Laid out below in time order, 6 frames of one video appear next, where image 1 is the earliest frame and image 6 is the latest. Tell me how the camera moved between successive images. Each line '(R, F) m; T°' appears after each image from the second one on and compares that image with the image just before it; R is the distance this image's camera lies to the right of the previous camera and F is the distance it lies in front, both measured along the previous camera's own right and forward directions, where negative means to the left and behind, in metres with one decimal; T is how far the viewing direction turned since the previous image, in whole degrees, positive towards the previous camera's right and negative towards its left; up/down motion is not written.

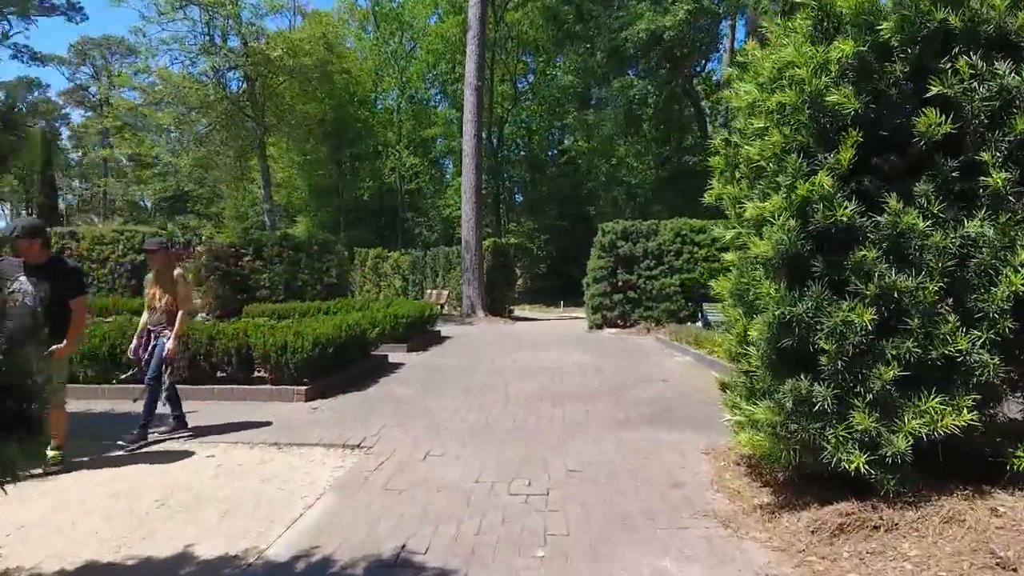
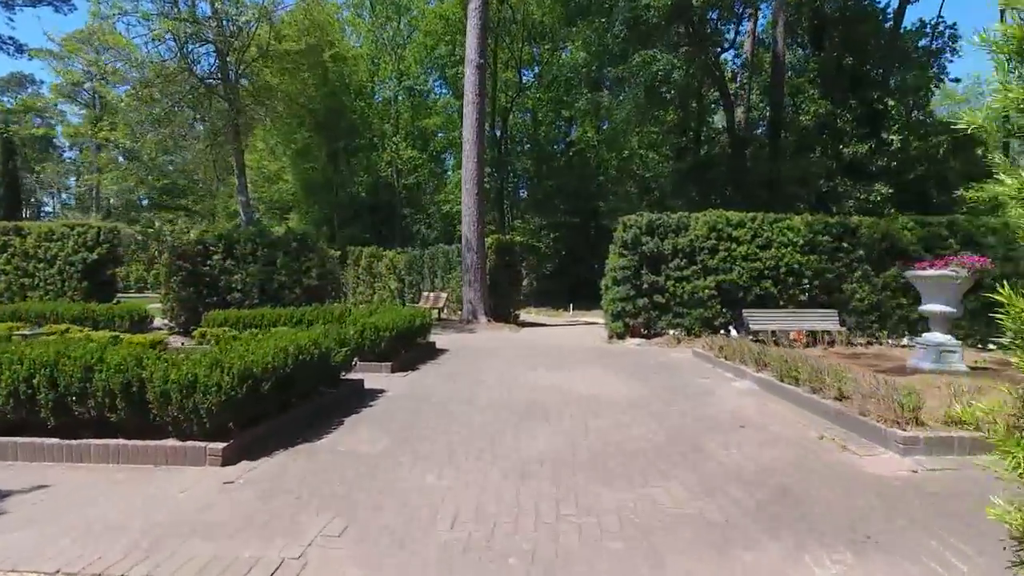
(-0.1, +2.6) m; 0°
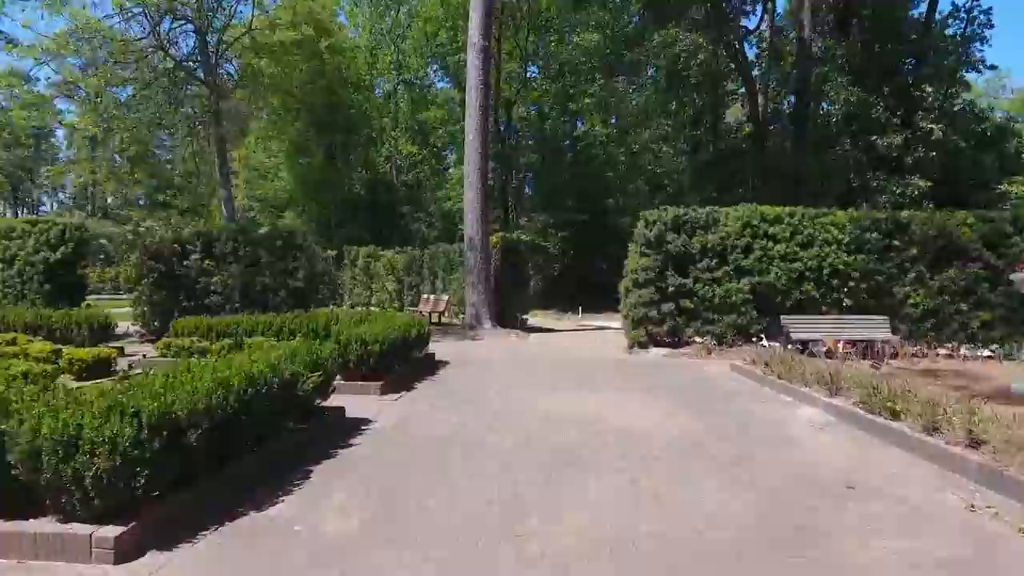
(-0.2, +1.7) m; 0°
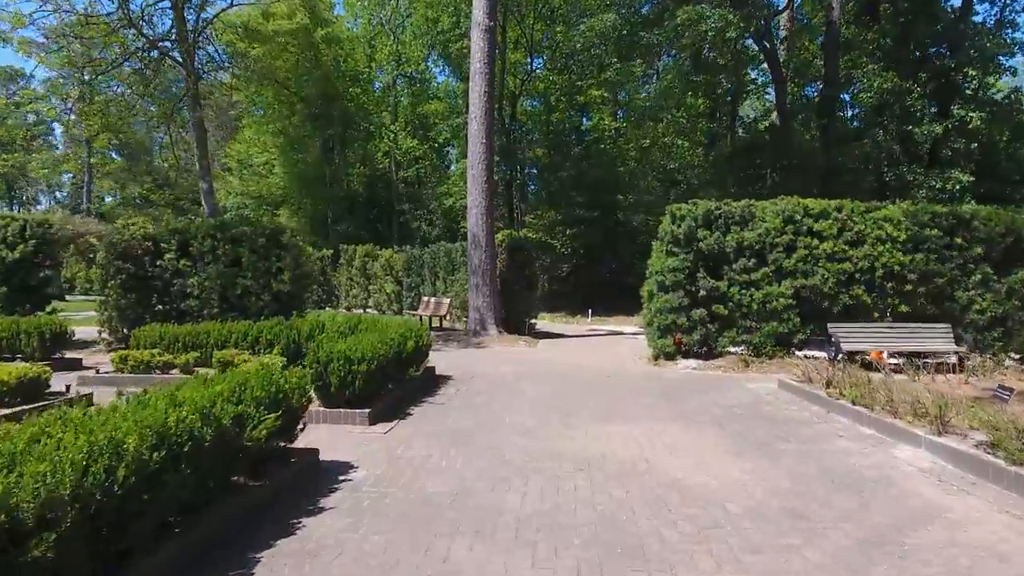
(-0.2, +1.6) m; 0°
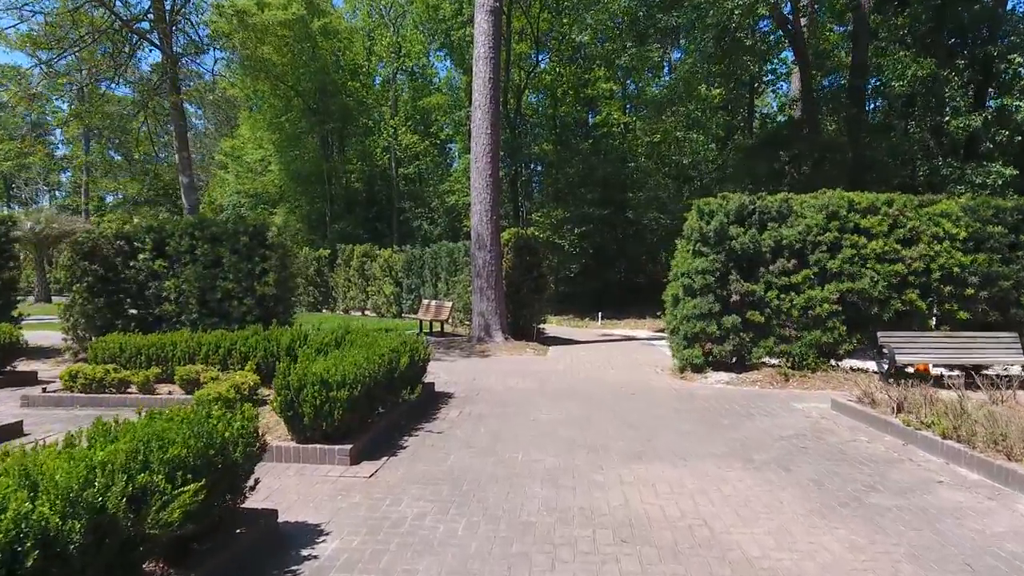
(-0.1, +1.4) m; 0°
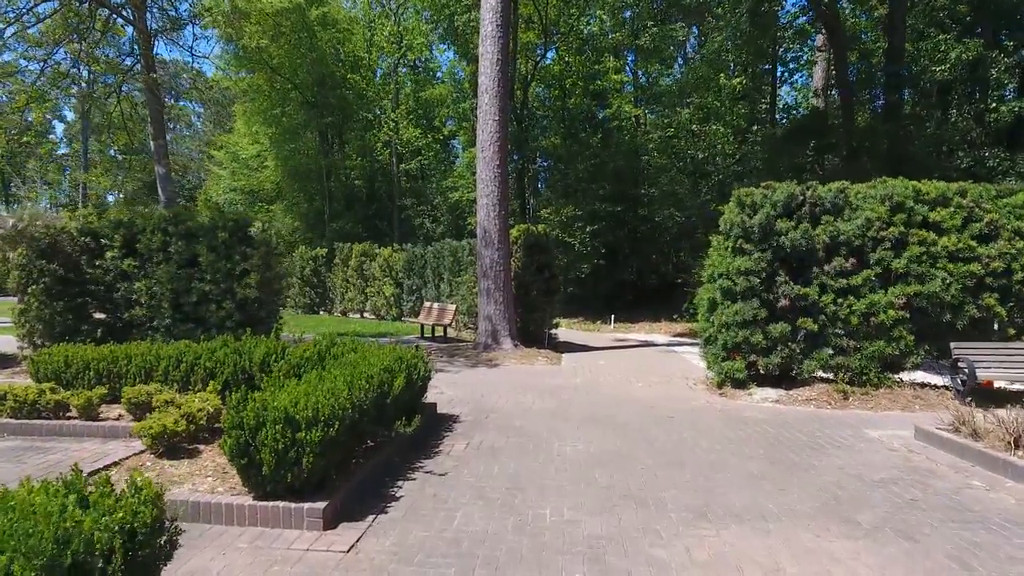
(-0.2, +1.5) m; 0°
